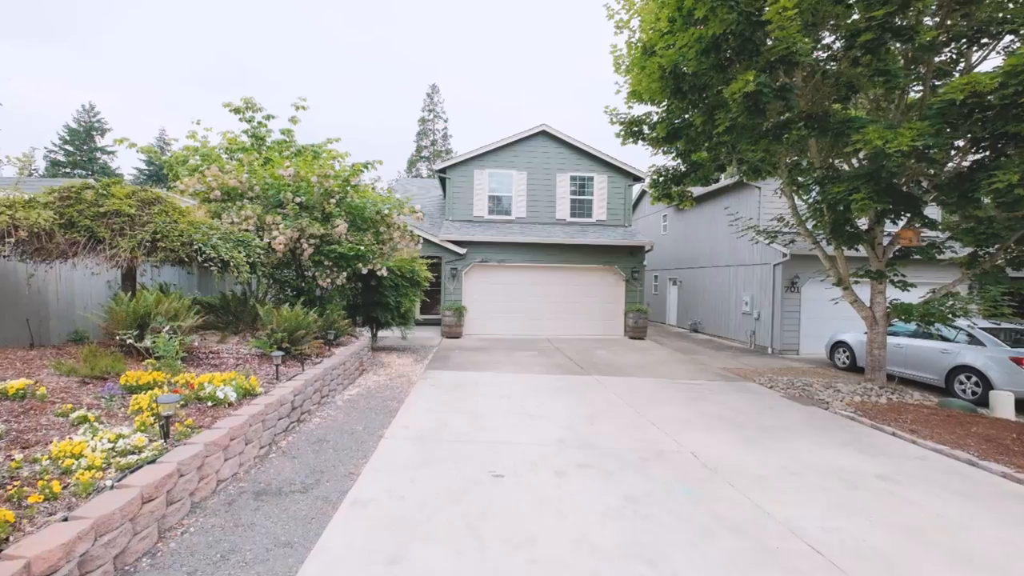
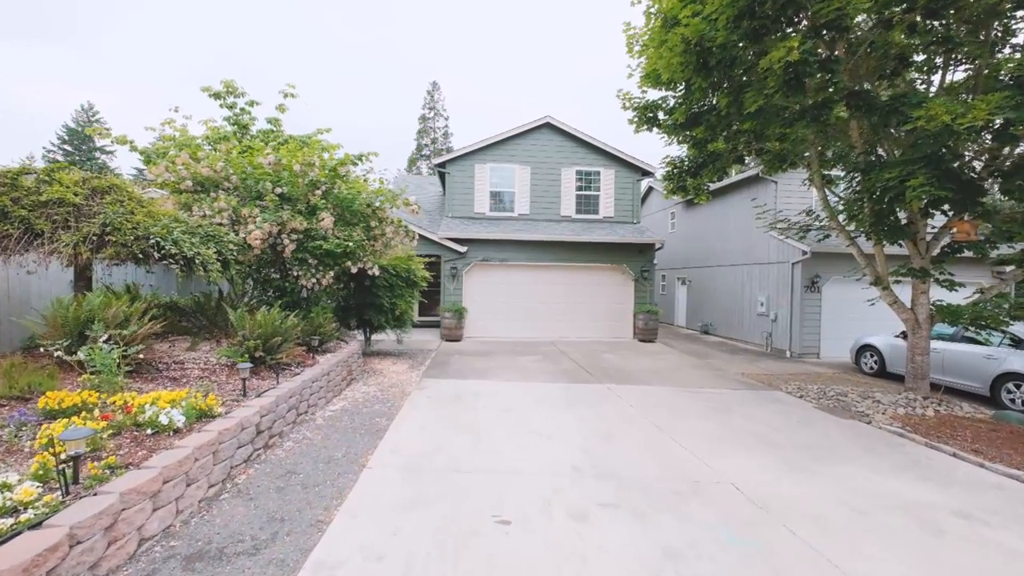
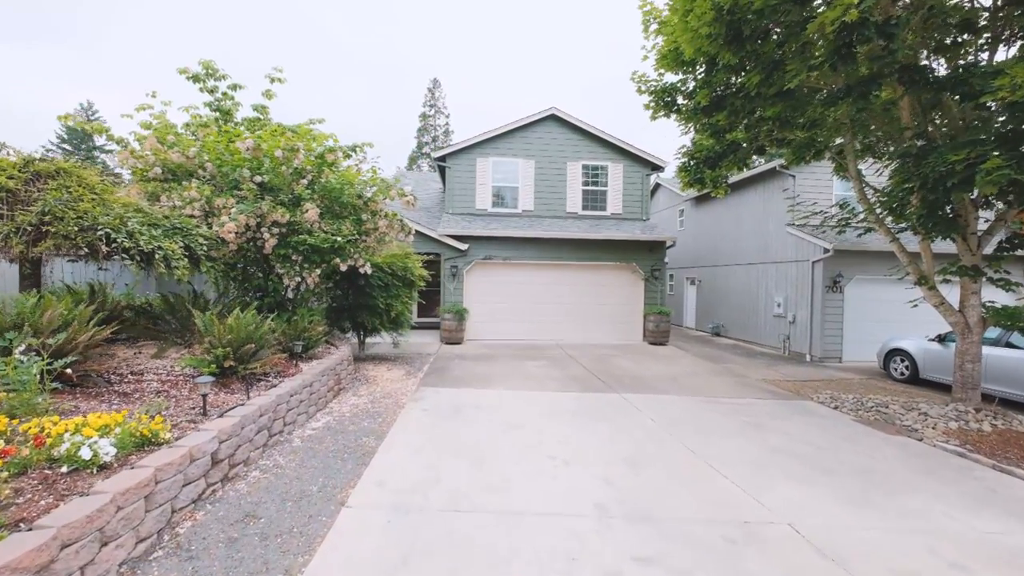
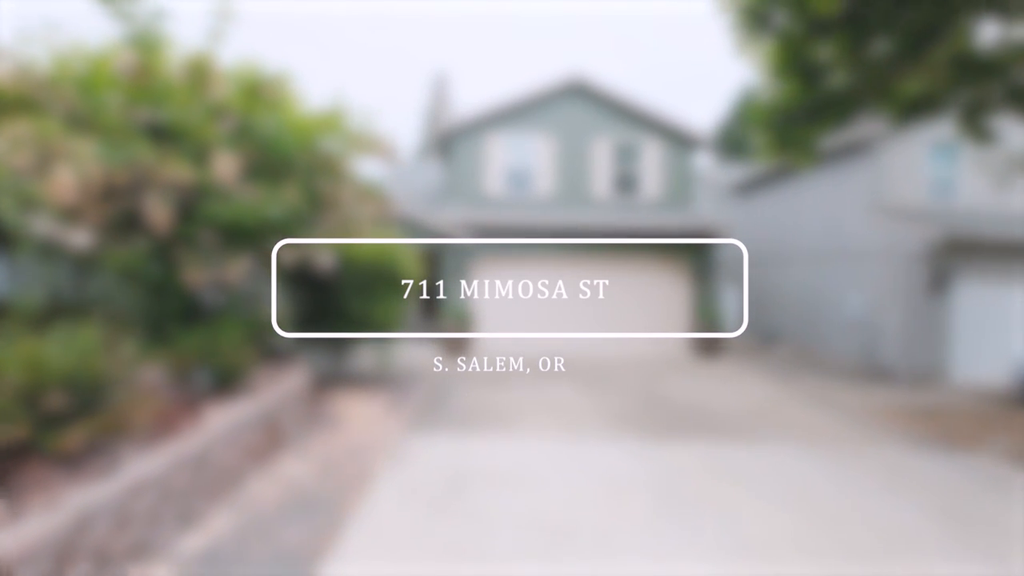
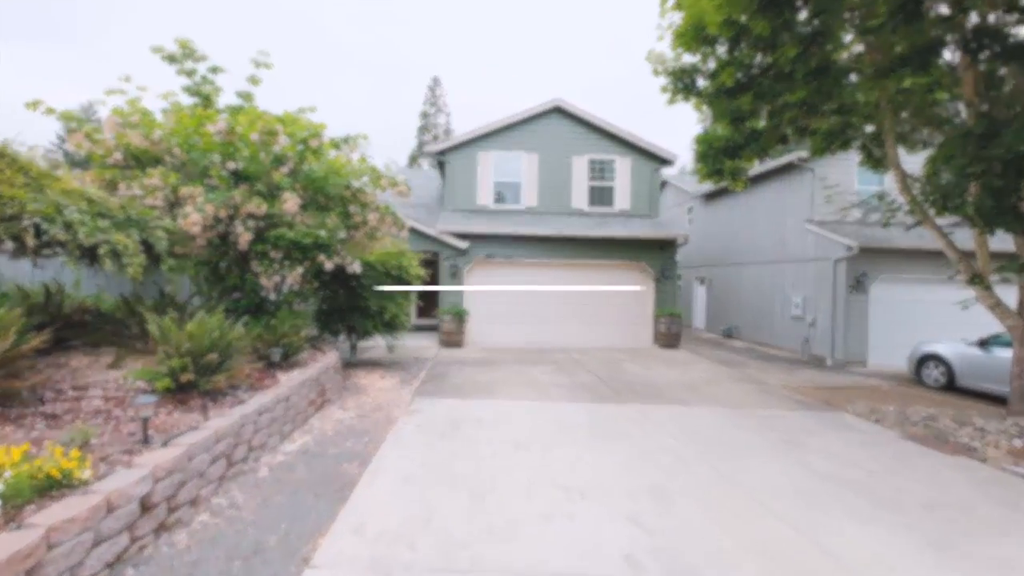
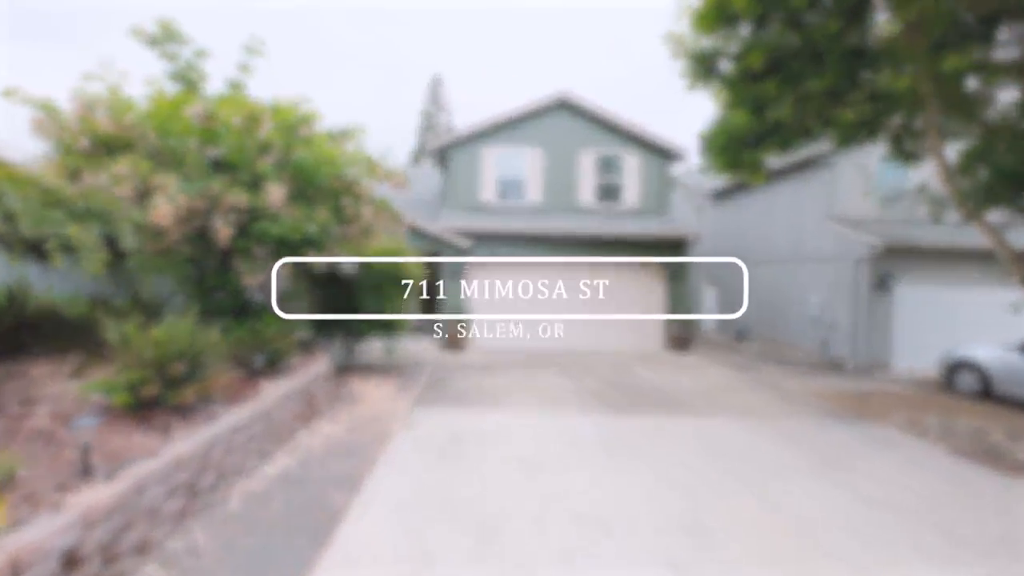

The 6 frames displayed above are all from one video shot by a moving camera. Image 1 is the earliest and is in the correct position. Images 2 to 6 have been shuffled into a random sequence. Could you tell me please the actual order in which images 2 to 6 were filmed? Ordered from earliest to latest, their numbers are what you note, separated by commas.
2, 3, 5, 6, 4
